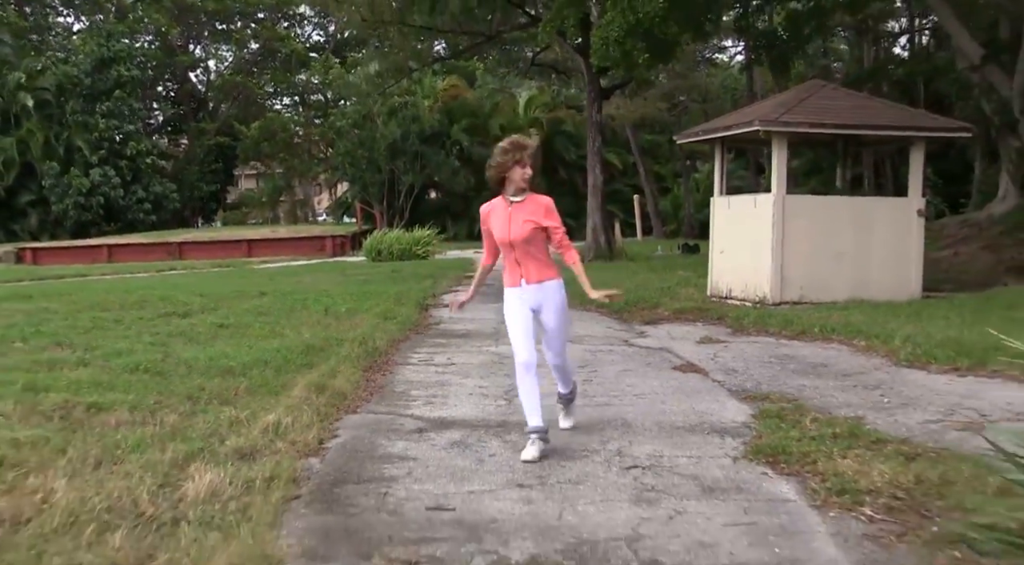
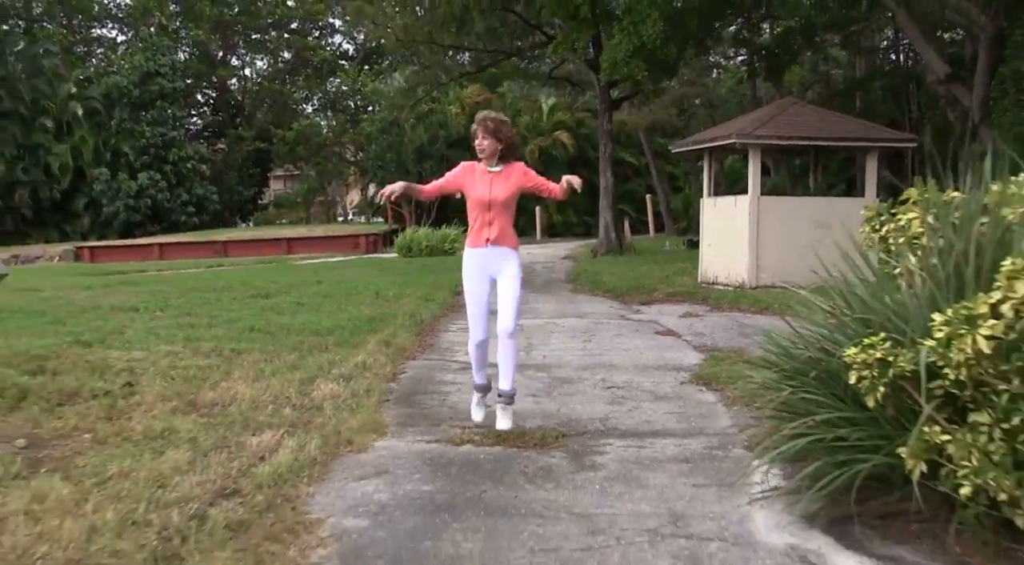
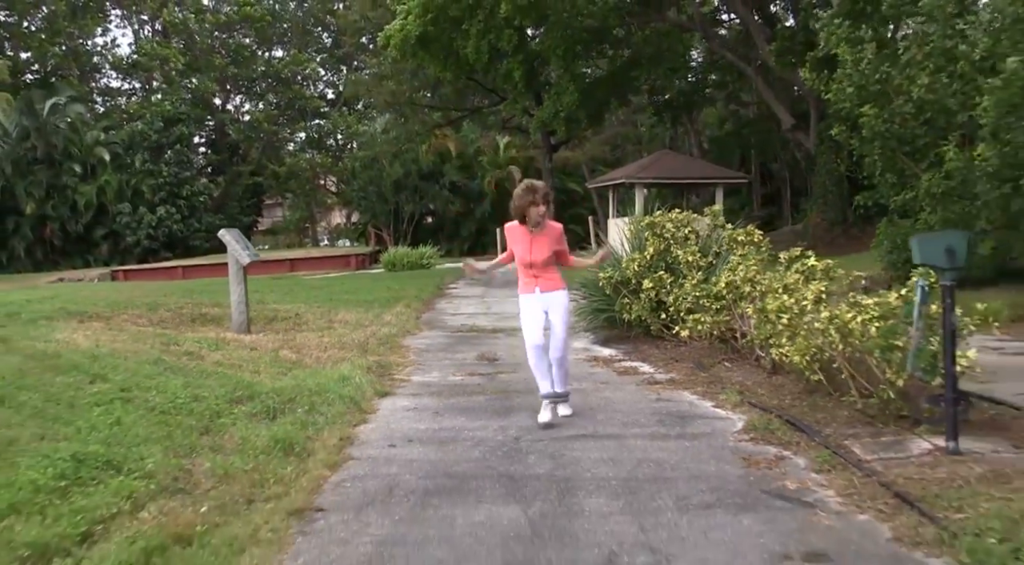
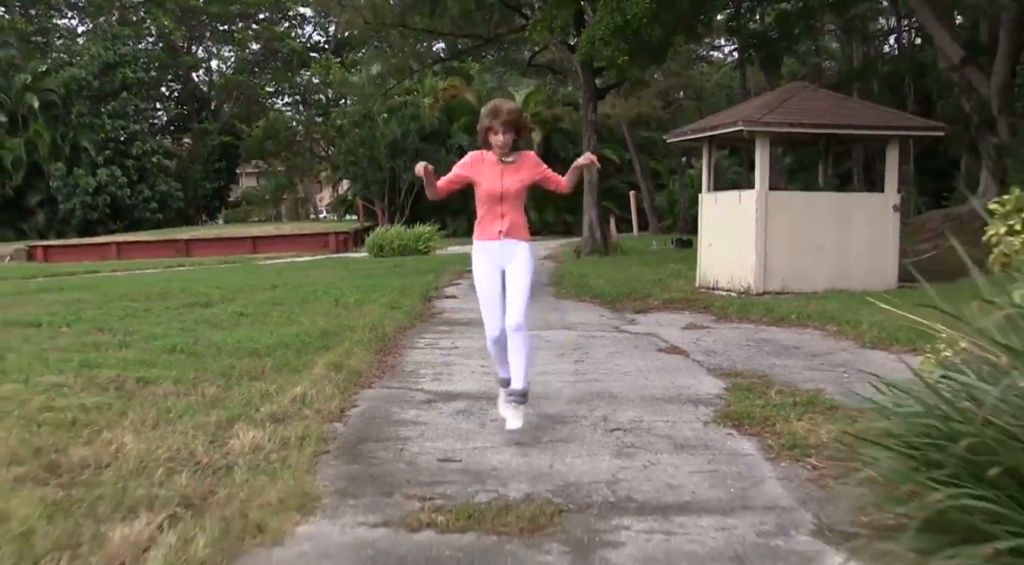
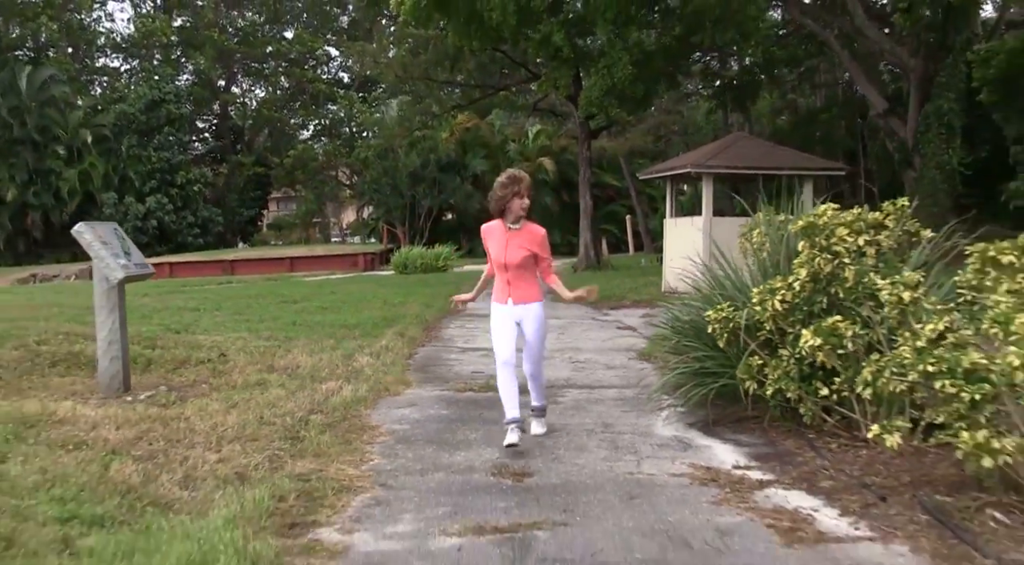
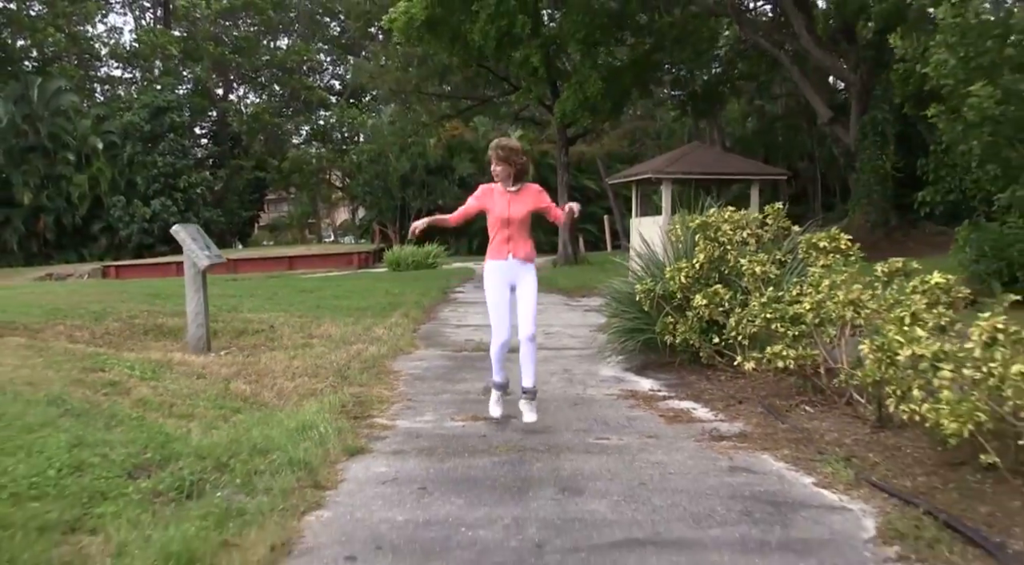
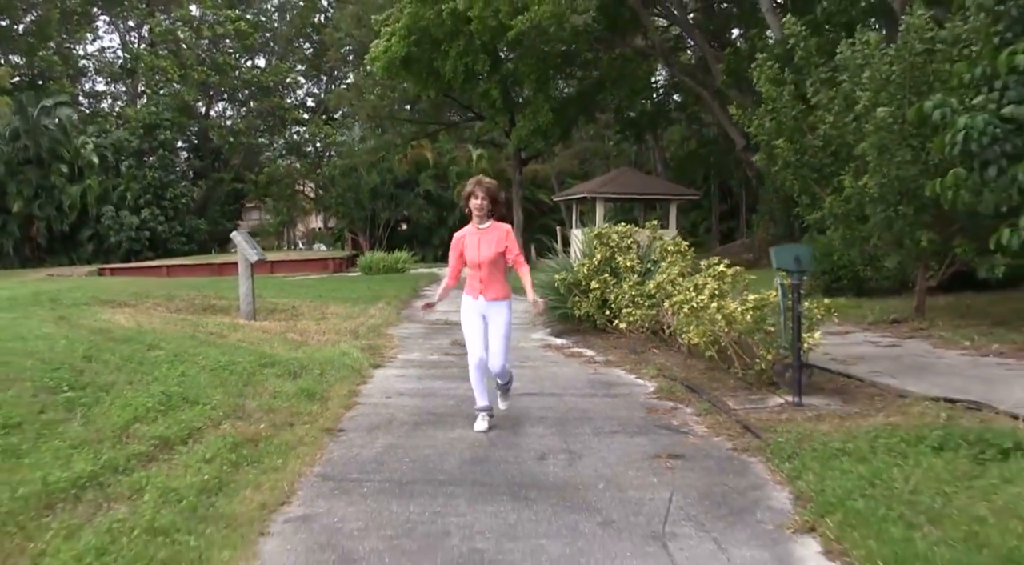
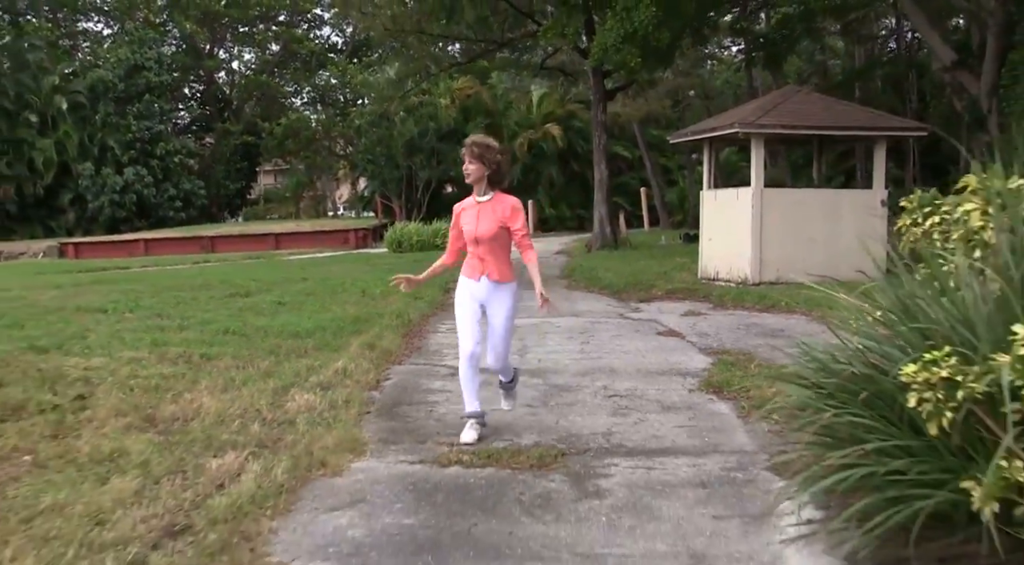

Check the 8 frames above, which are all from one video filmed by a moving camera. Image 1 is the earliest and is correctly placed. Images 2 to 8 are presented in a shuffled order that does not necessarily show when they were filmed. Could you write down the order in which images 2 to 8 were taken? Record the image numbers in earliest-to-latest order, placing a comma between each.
4, 8, 2, 5, 6, 3, 7
